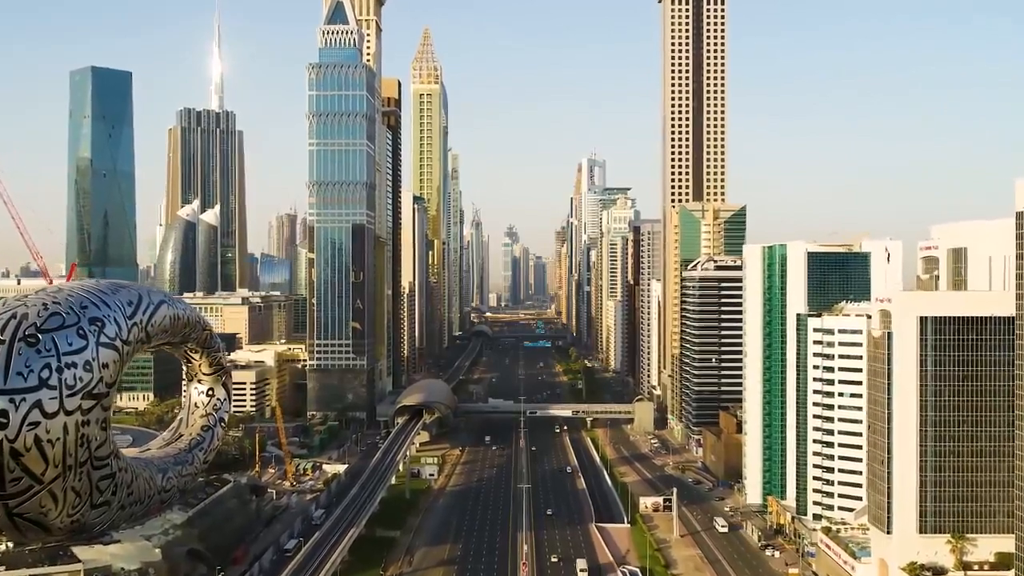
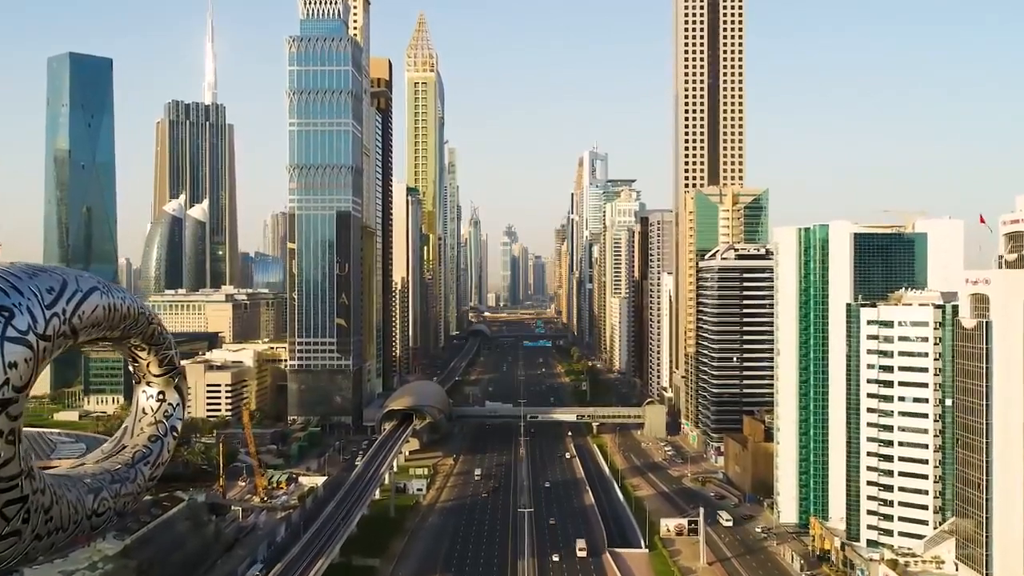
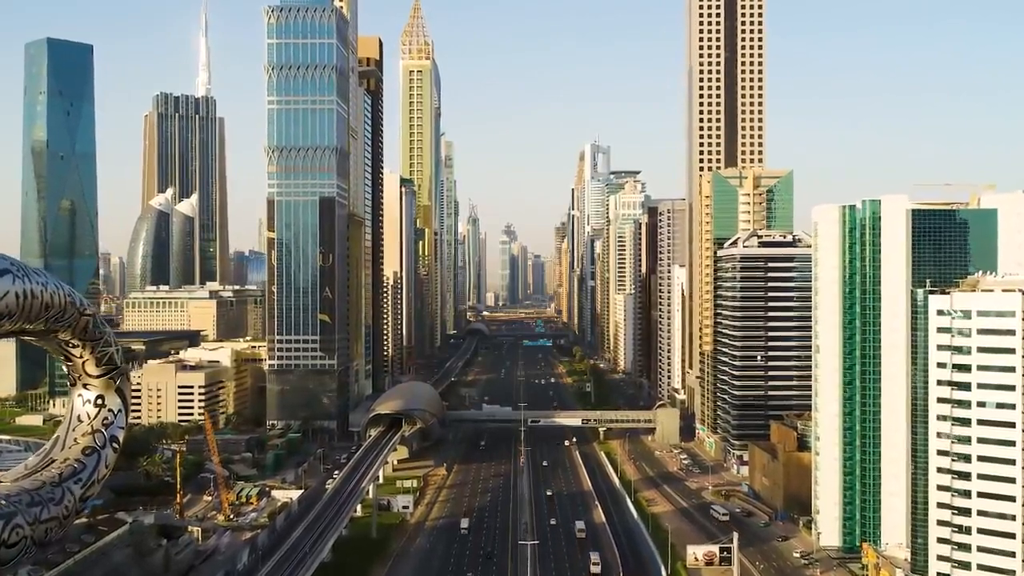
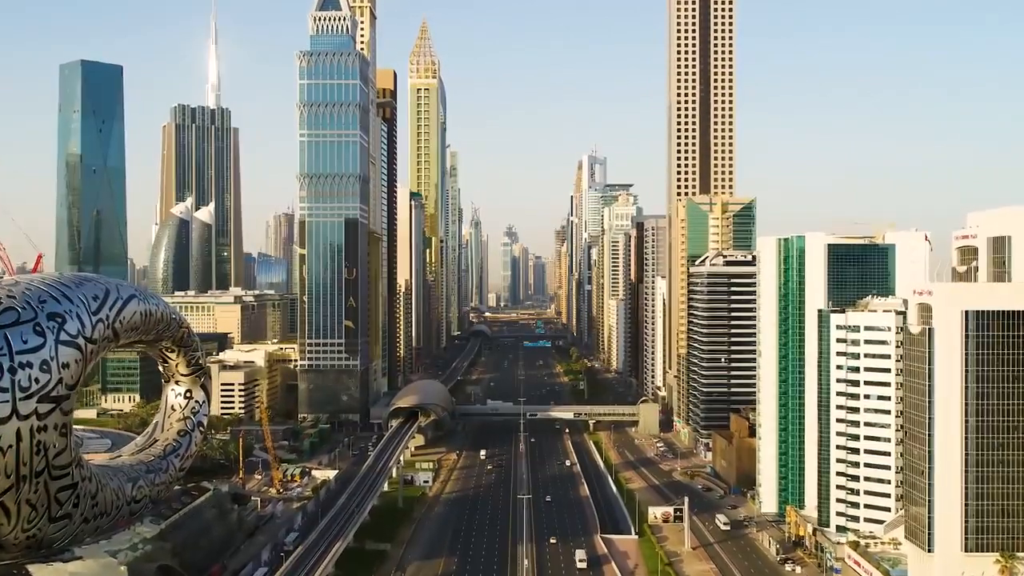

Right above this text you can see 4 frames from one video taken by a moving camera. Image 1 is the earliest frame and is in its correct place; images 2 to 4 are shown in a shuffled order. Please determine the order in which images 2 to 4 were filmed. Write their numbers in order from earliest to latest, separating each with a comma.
4, 2, 3
